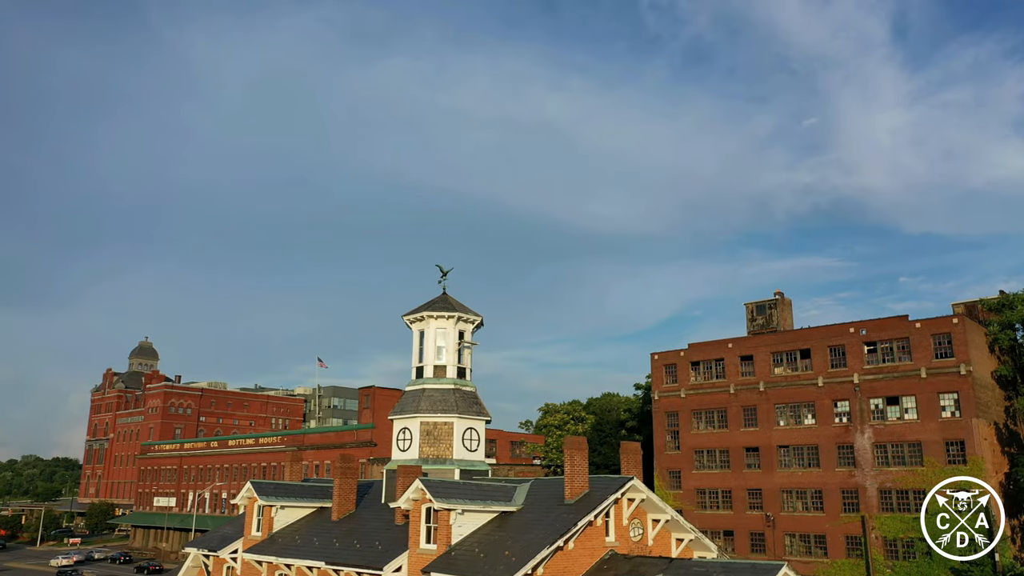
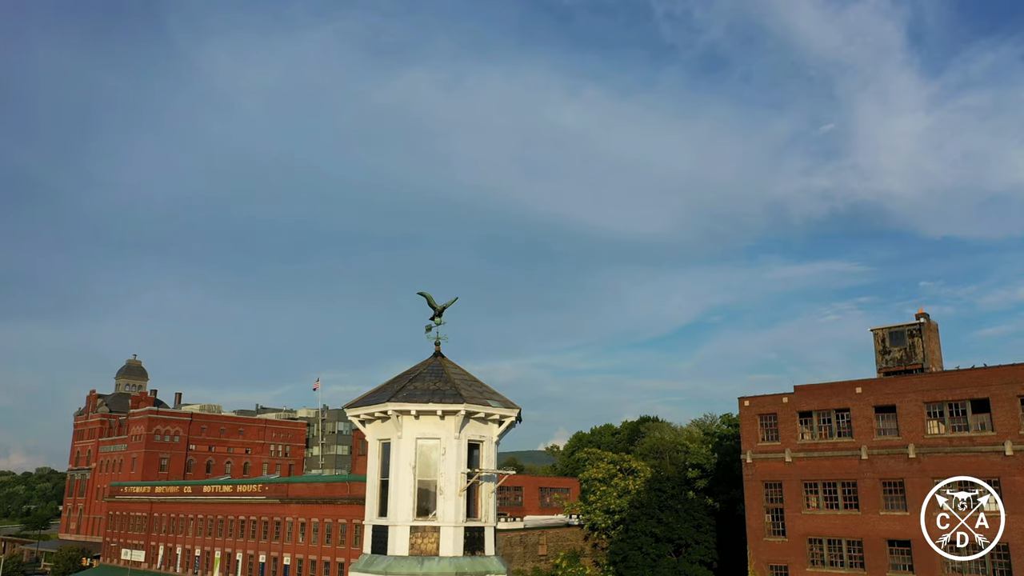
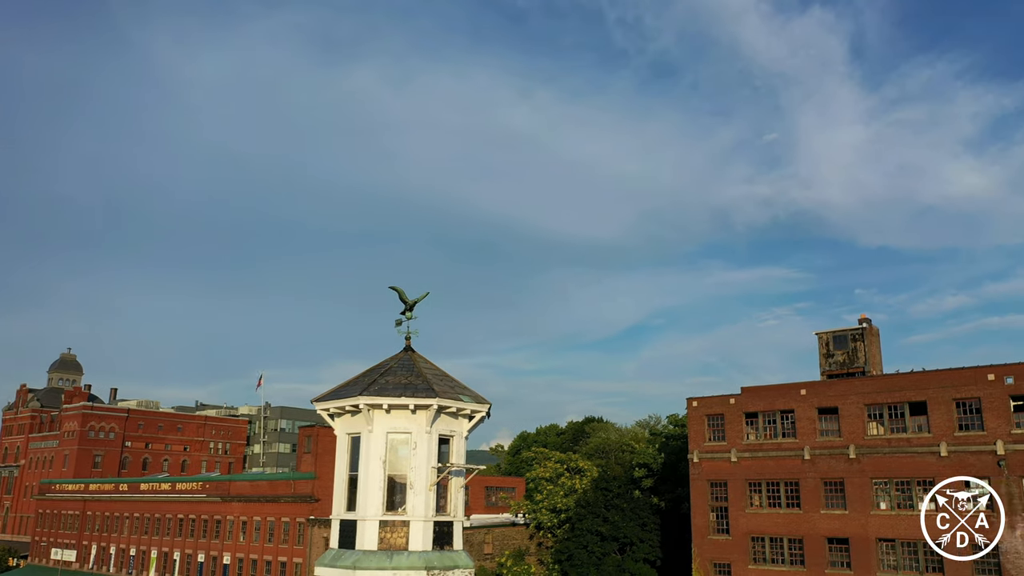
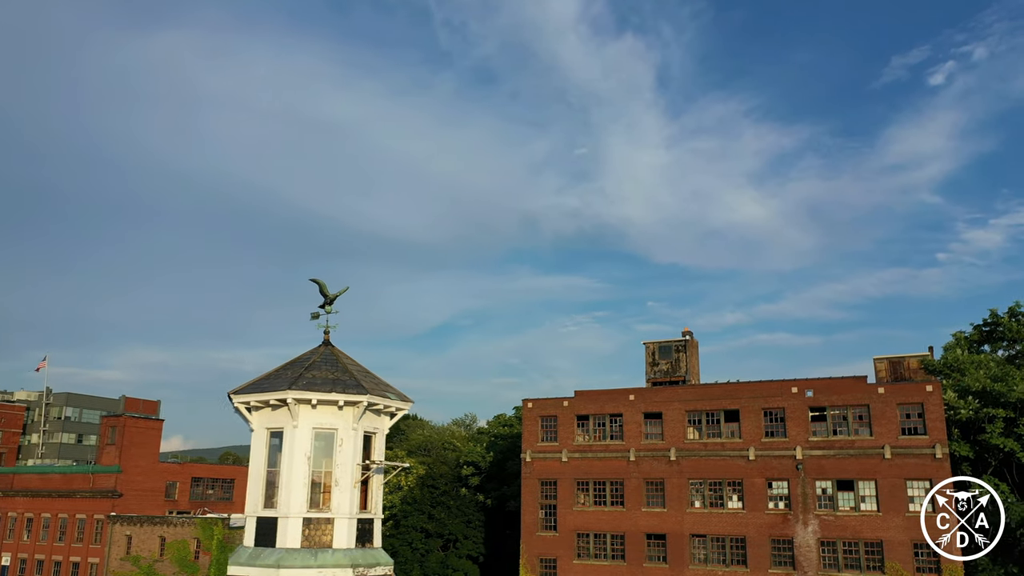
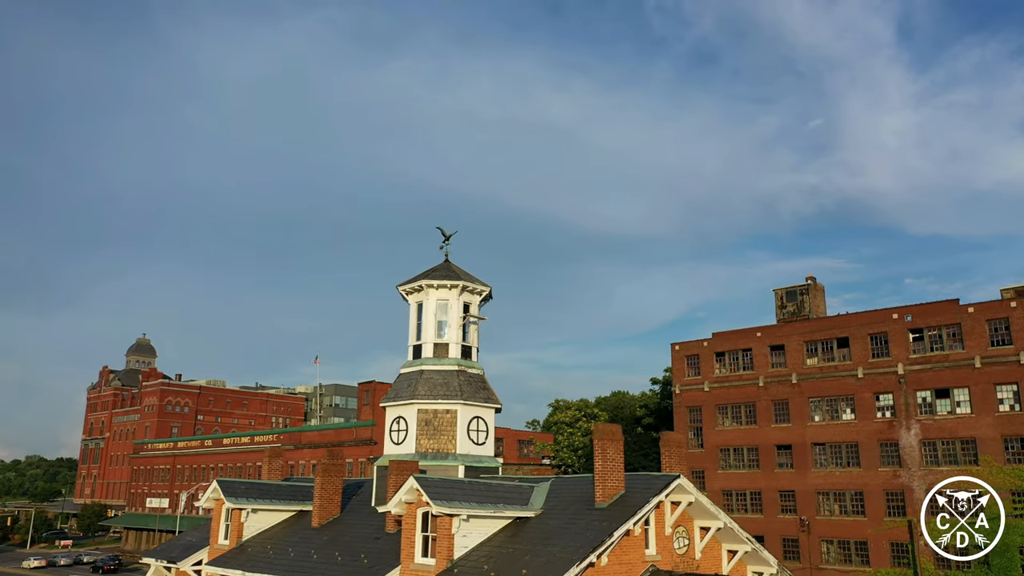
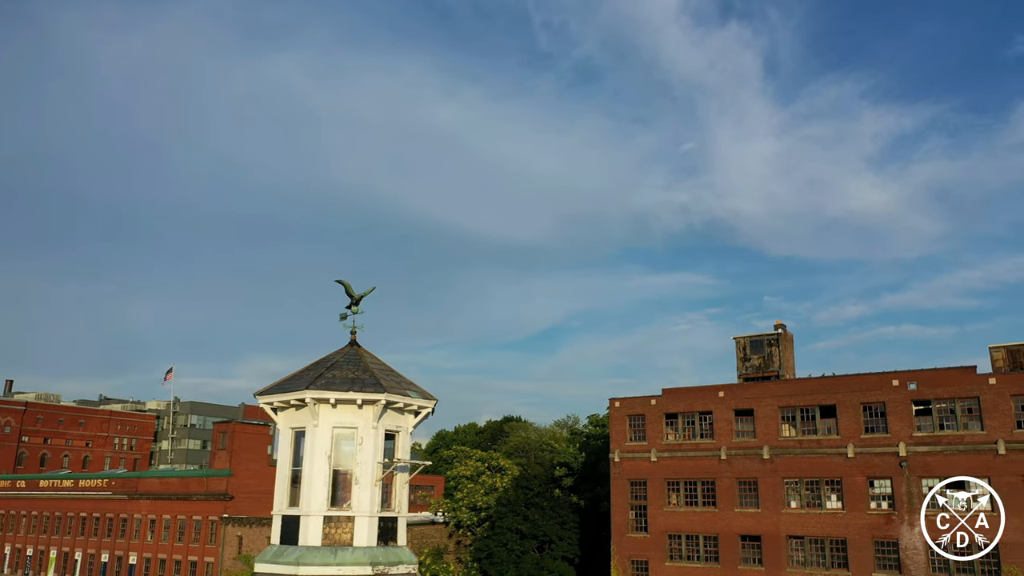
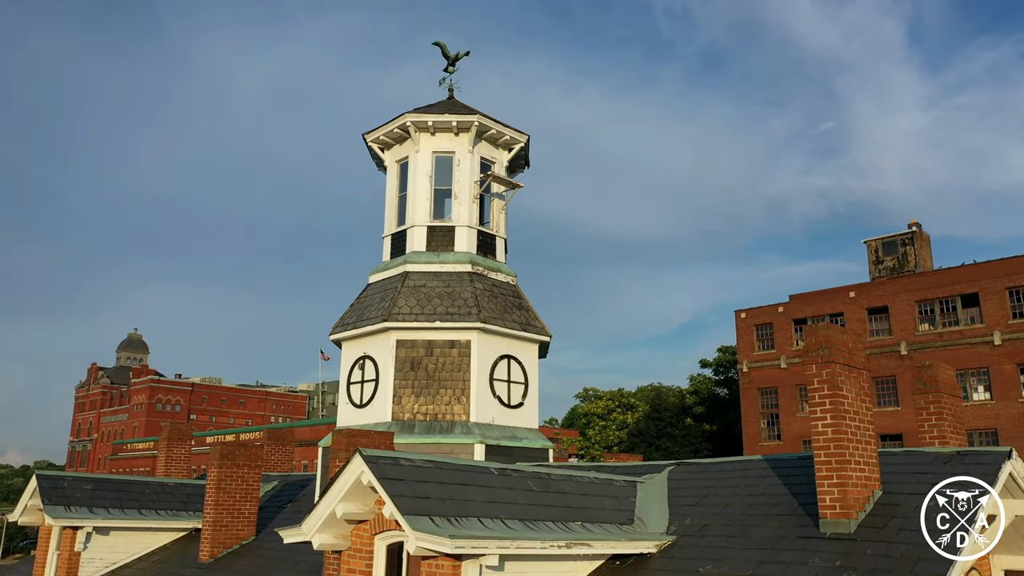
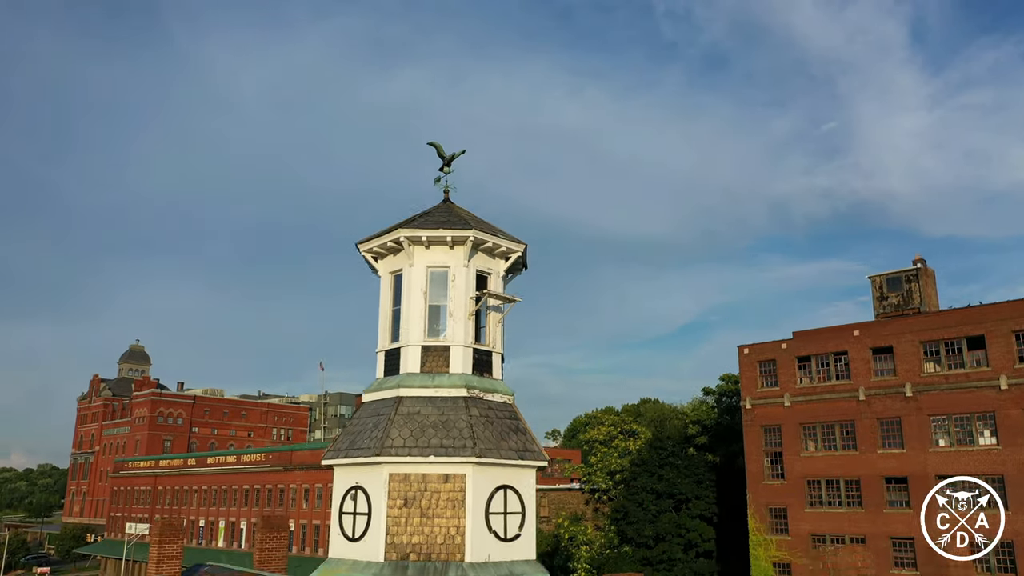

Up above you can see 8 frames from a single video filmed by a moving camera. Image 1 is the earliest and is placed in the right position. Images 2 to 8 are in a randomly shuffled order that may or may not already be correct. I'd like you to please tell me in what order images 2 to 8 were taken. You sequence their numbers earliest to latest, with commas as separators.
5, 7, 8, 2, 3, 6, 4
